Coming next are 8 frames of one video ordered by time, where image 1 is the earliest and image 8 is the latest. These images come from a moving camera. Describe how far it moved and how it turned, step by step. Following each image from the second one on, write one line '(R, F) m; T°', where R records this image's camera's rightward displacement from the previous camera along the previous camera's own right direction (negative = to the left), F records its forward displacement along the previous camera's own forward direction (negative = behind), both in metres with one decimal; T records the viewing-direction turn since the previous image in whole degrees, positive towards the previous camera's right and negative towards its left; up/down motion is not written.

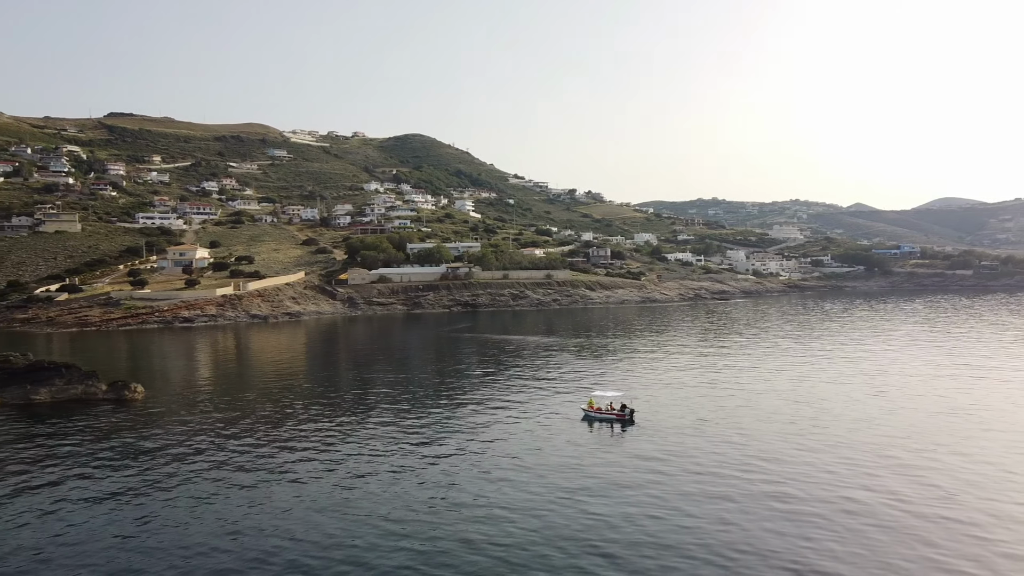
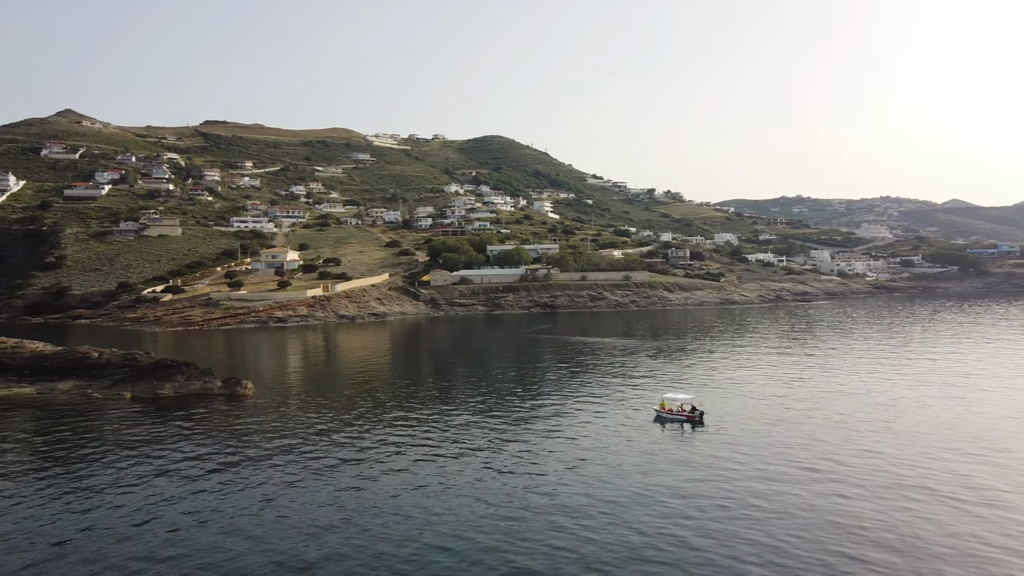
(0.0, -1.7) m; -6°
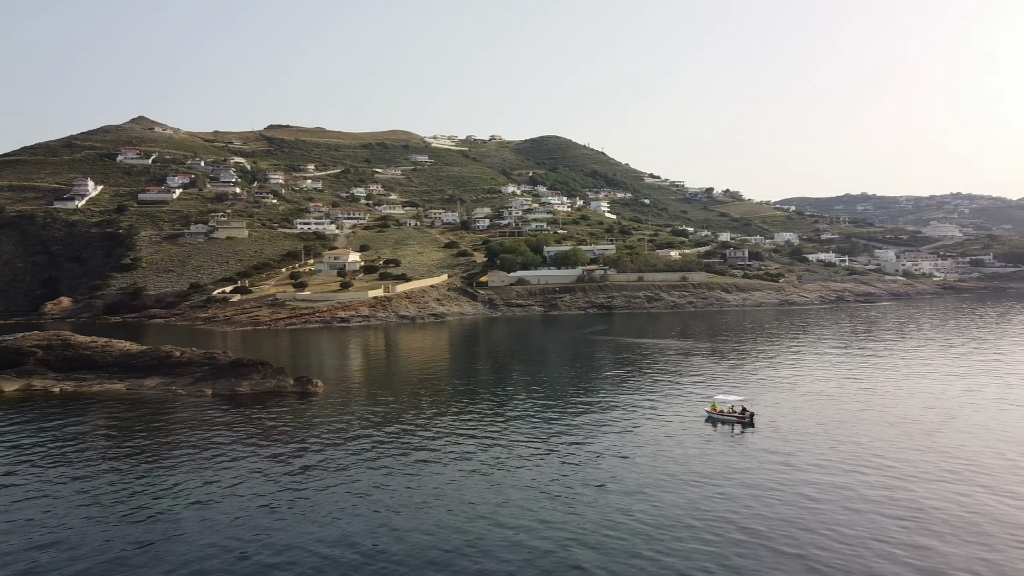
(0.0, -1.1) m; -4°
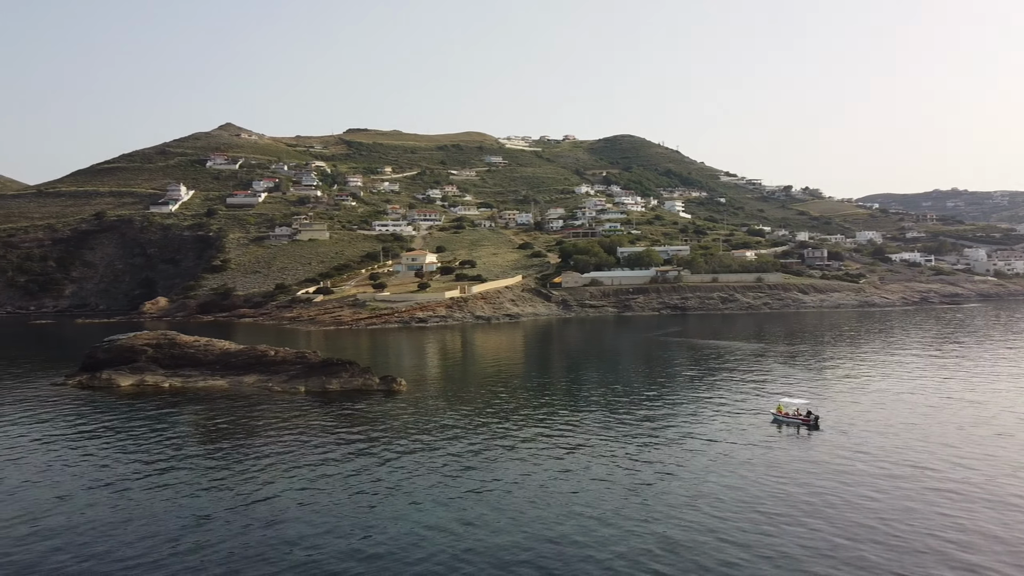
(0.0, -1.4) m; -5°
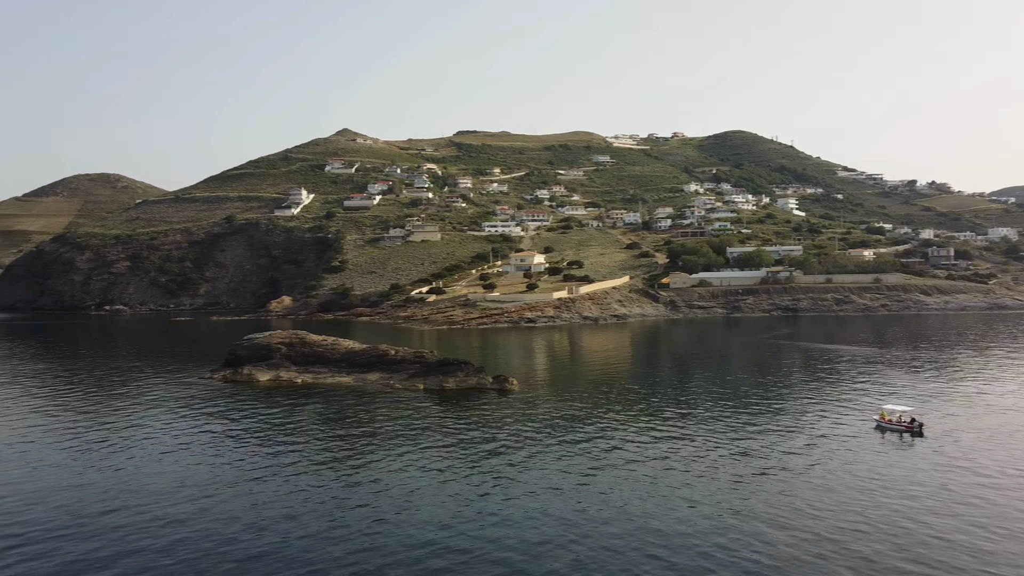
(0.0, -1.5) m; -8°
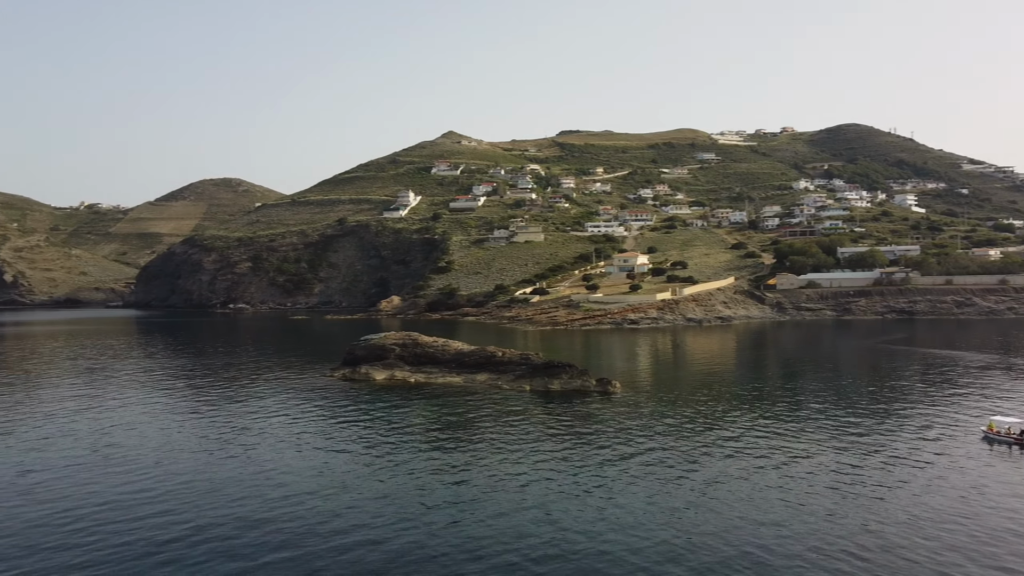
(0.0, -1.4) m; -7°
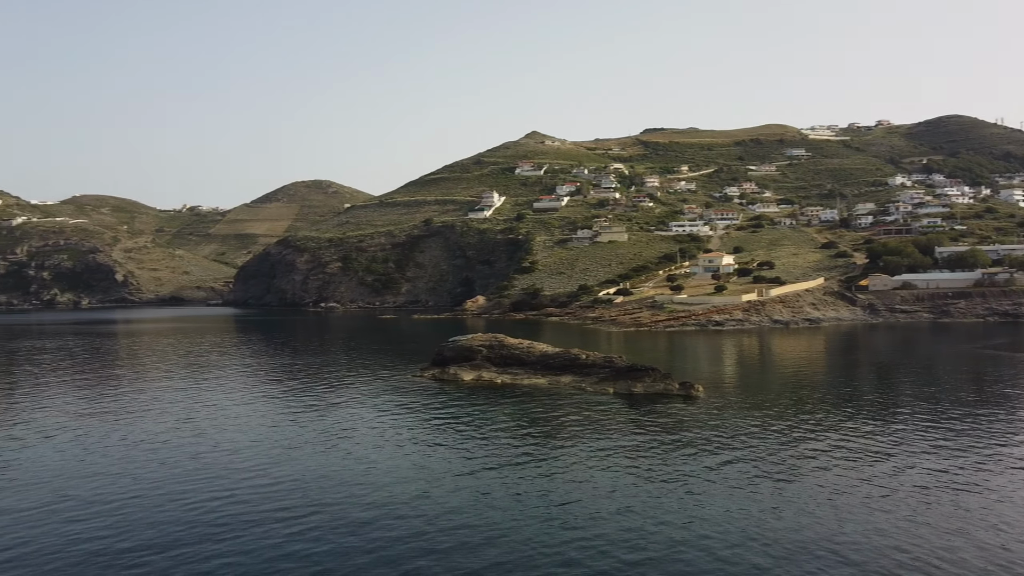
(0.0, -1.1) m; -6°
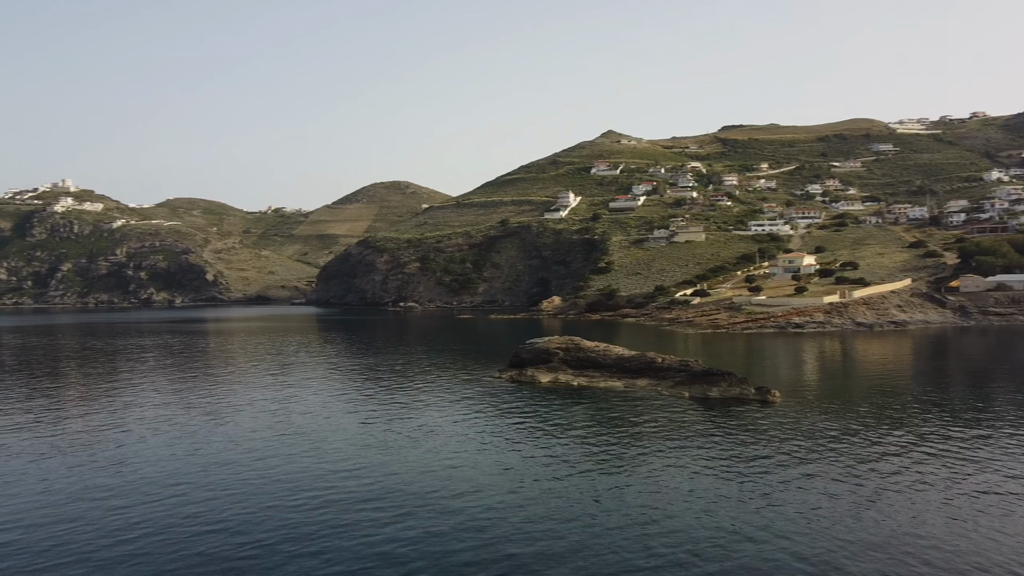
(0.0, -0.9) m; -5°
